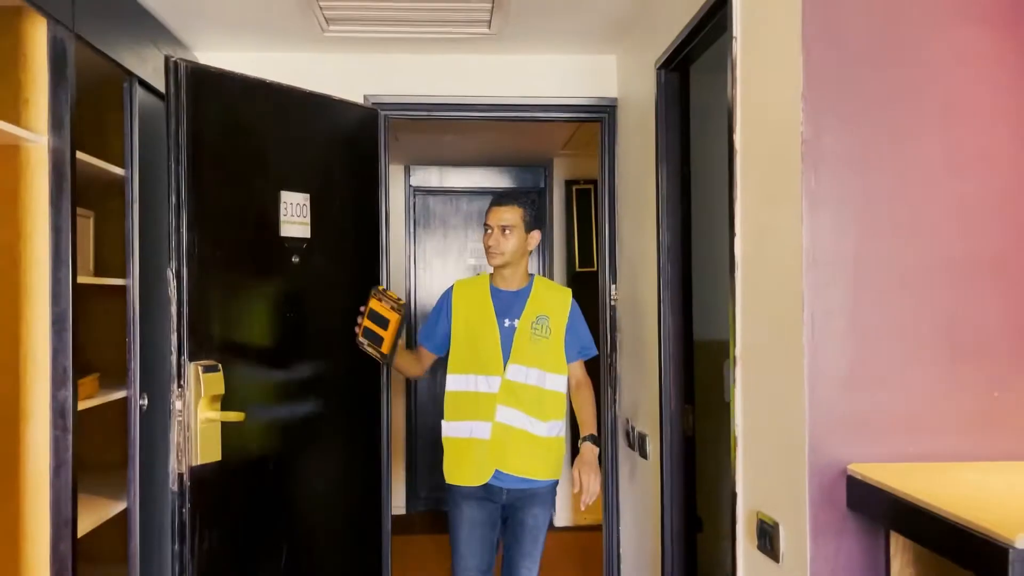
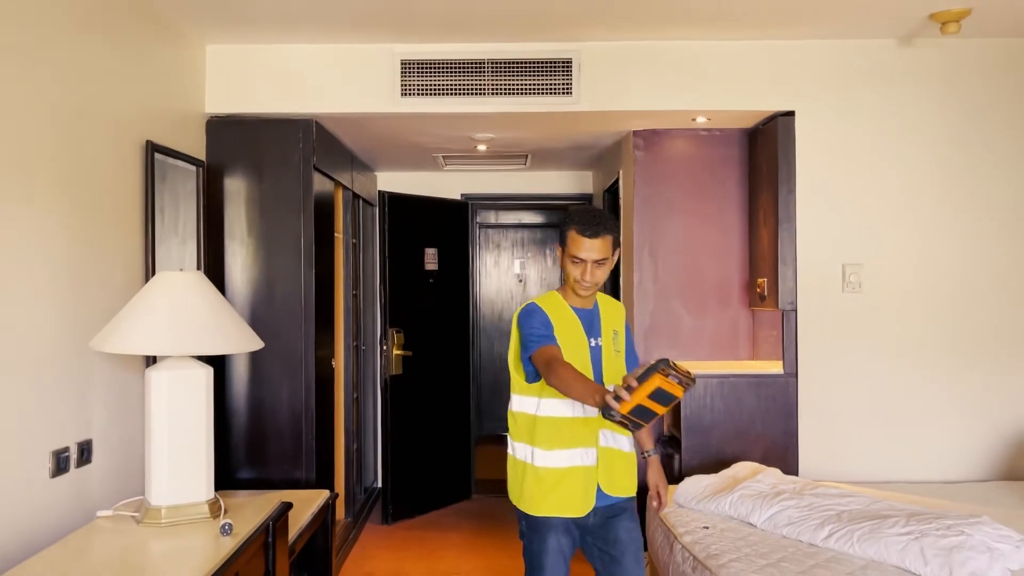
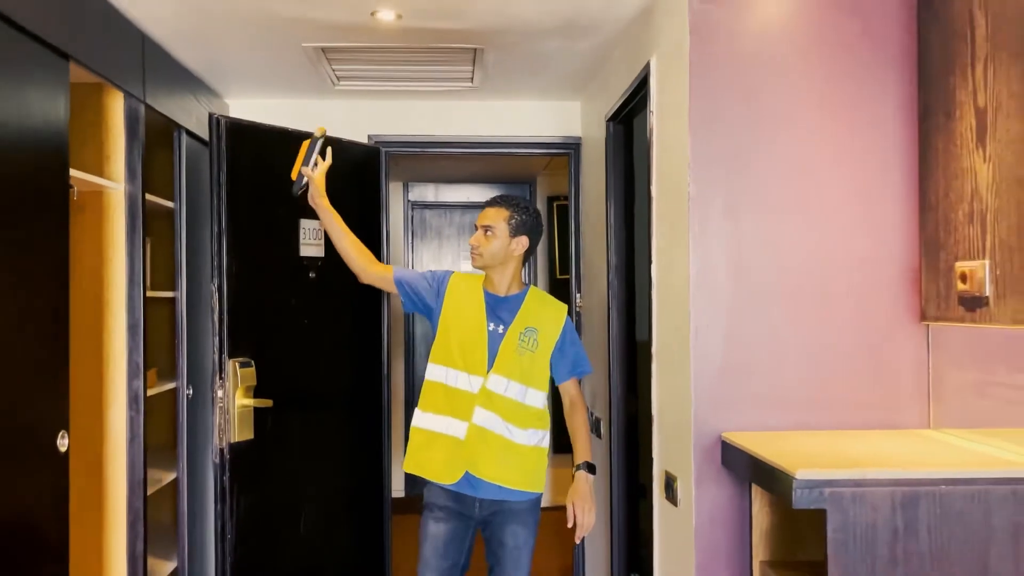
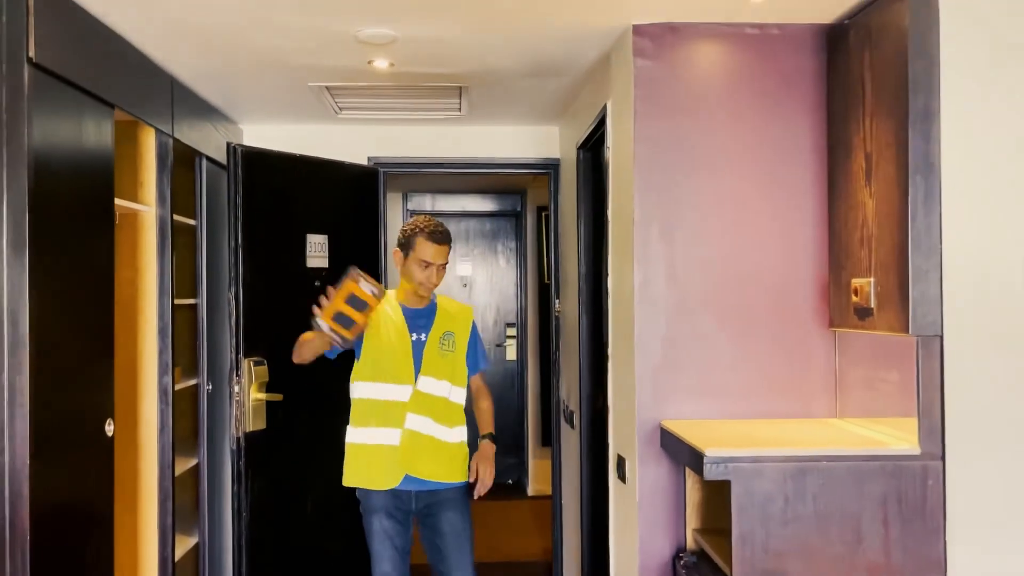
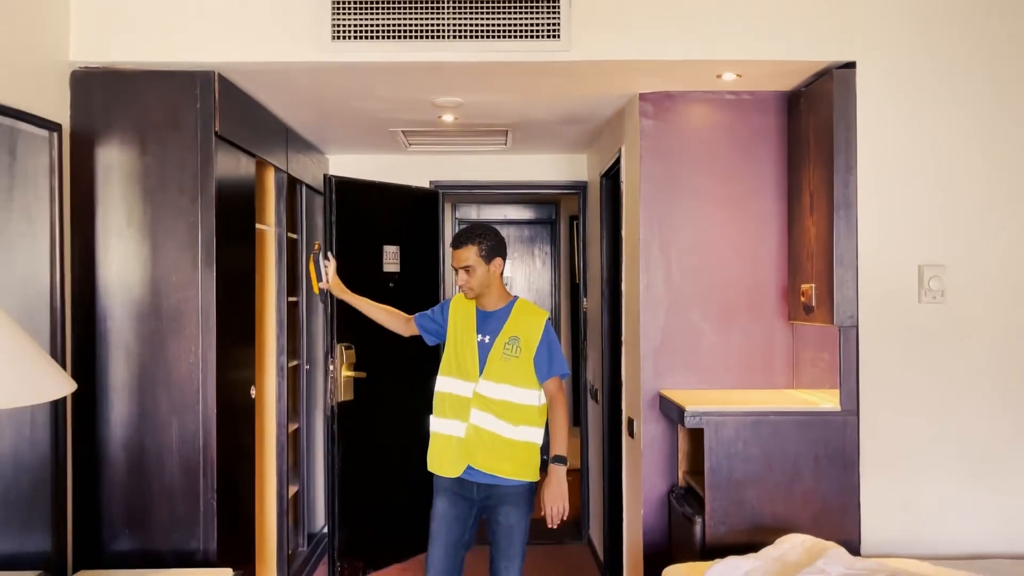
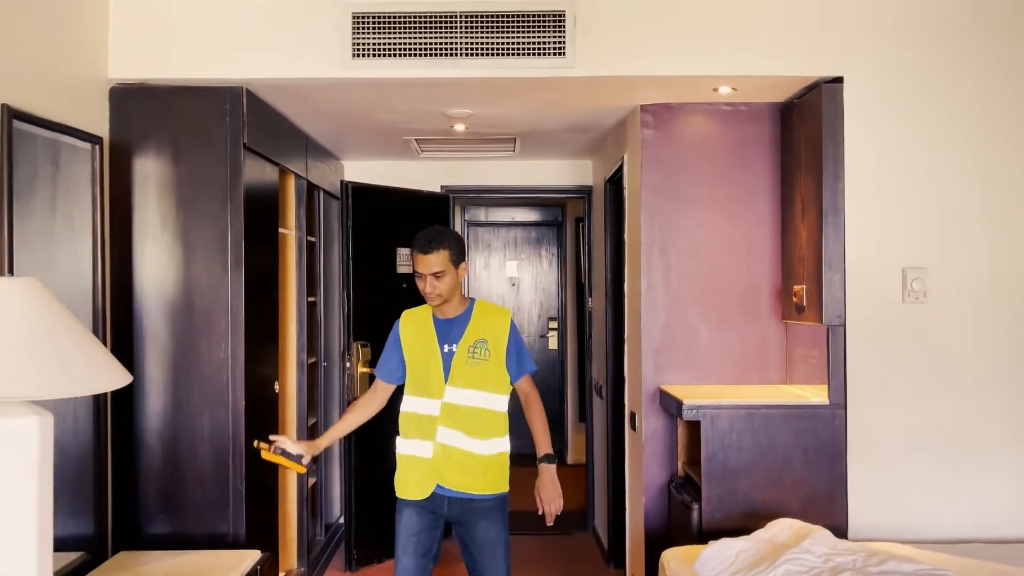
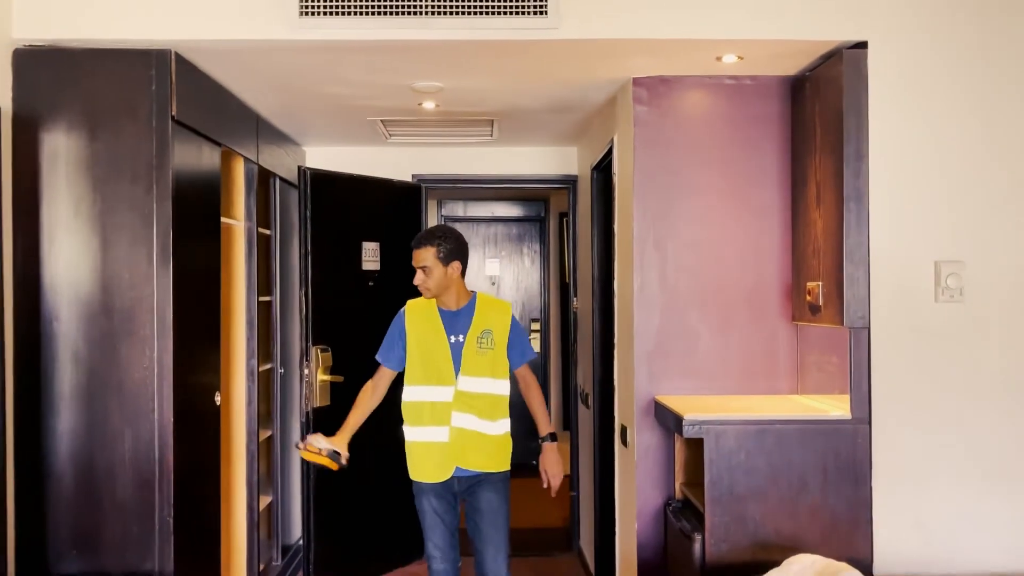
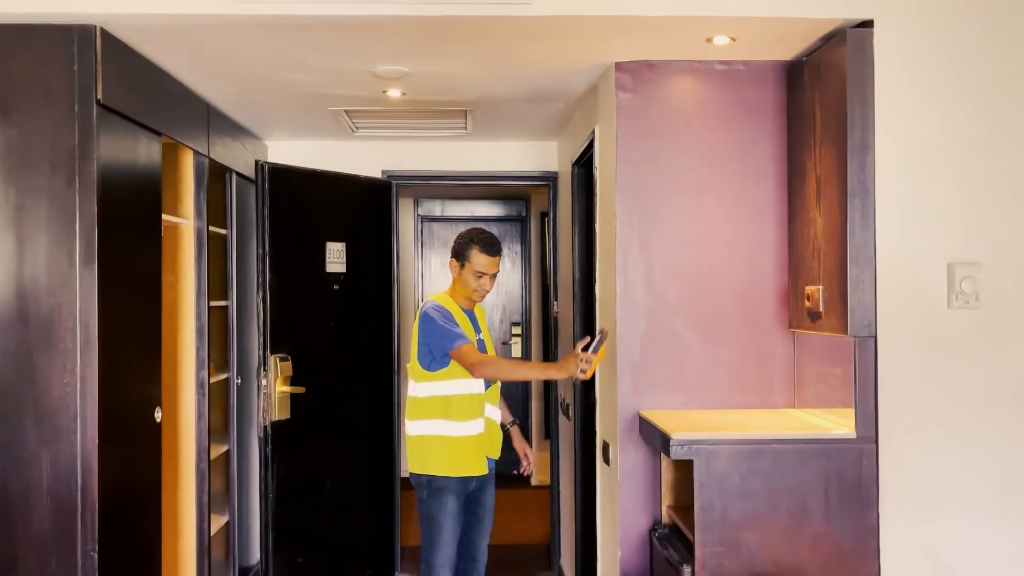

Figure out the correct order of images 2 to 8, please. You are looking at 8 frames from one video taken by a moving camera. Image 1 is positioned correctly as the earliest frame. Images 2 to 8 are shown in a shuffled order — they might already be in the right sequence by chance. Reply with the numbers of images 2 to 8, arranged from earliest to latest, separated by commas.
3, 4, 8, 7, 5, 6, 2
